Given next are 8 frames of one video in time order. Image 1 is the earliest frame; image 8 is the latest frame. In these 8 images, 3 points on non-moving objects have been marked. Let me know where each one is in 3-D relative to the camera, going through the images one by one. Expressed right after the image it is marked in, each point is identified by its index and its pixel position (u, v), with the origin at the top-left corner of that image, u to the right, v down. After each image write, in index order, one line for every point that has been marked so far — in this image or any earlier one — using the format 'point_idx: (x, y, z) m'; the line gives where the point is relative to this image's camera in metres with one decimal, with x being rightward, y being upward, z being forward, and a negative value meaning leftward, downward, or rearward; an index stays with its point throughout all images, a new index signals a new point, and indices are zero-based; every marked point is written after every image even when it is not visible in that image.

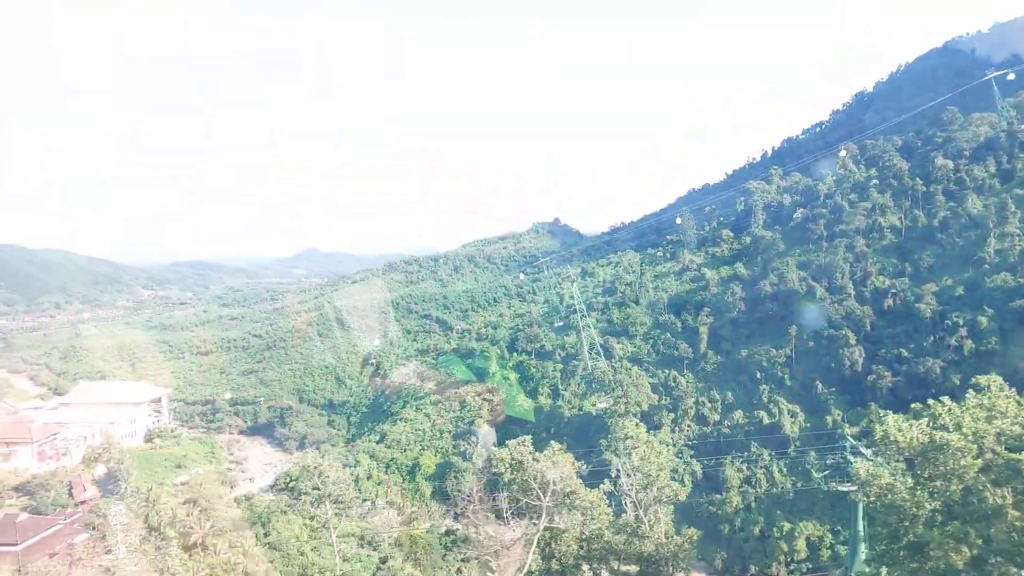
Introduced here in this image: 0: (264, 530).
0: (-7.3, -7.0, +19.7) m
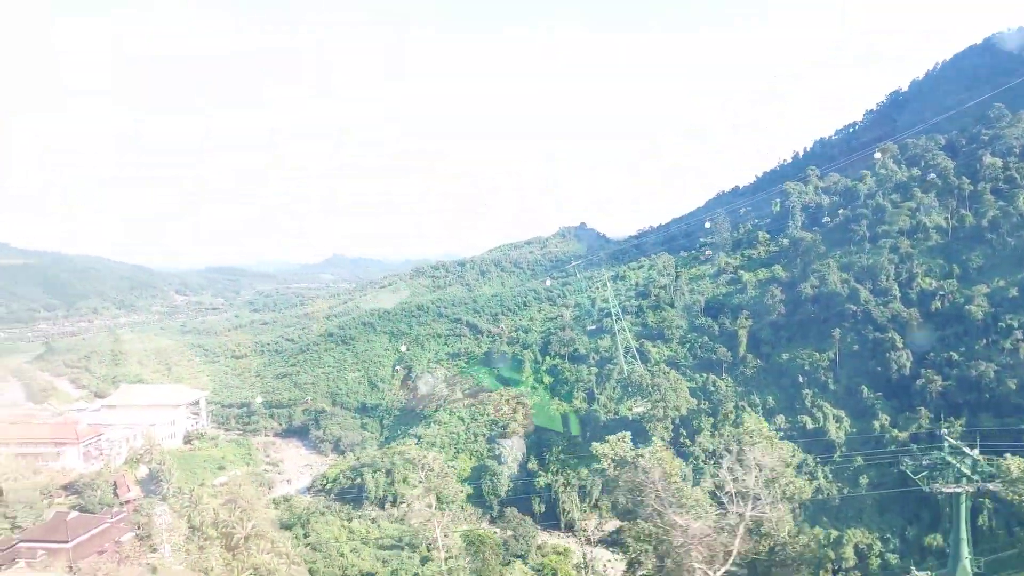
0: (-6.1, -7.1, +19.8) m
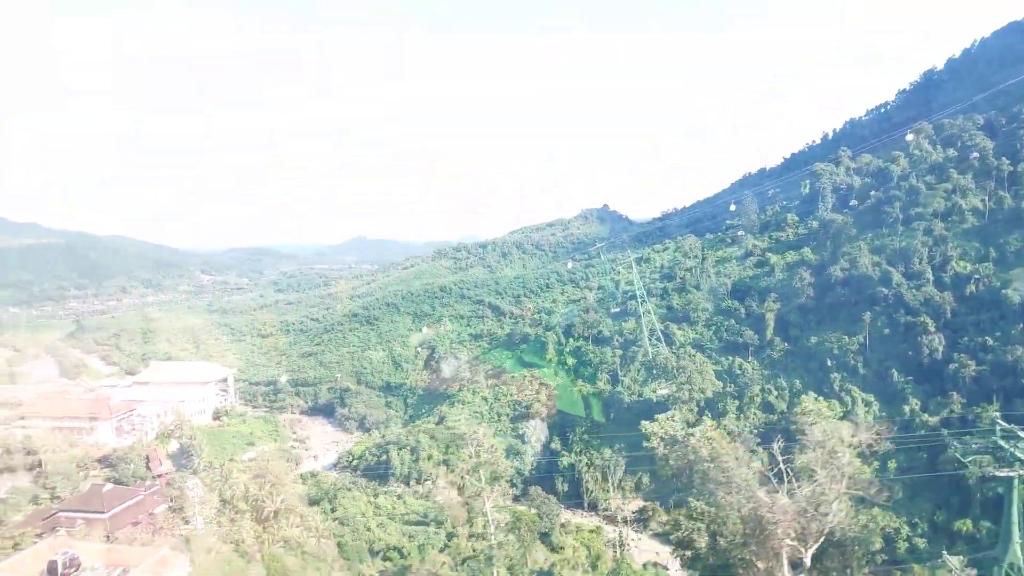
0: (-5.4, -6.5, +20.2) m
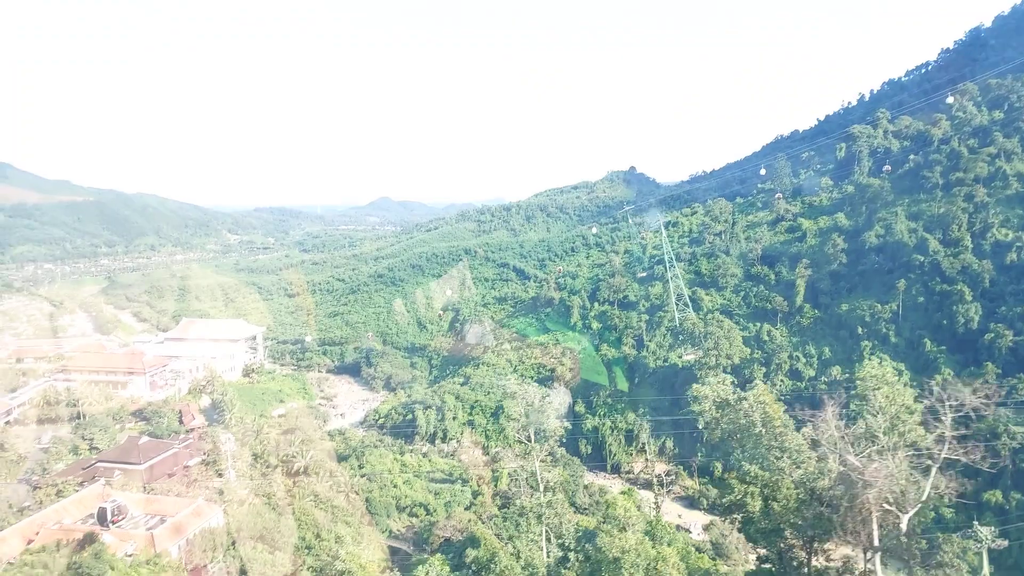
0: (-4.7, -5.3, +20.6) m
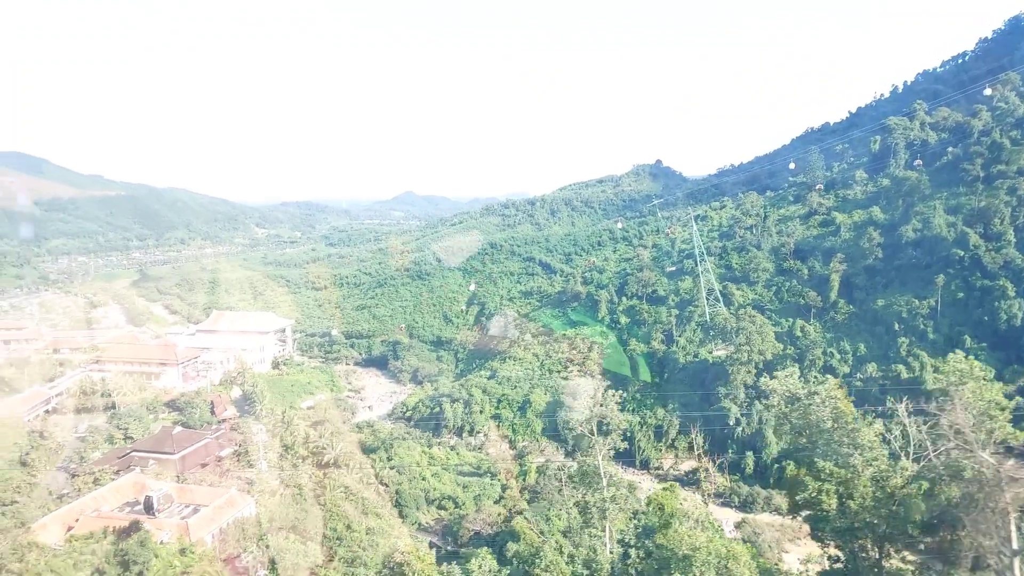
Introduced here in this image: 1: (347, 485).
0: (-3.8, -5.1, +20.7) m
1: (-4.3, -5.1, +17.4) m
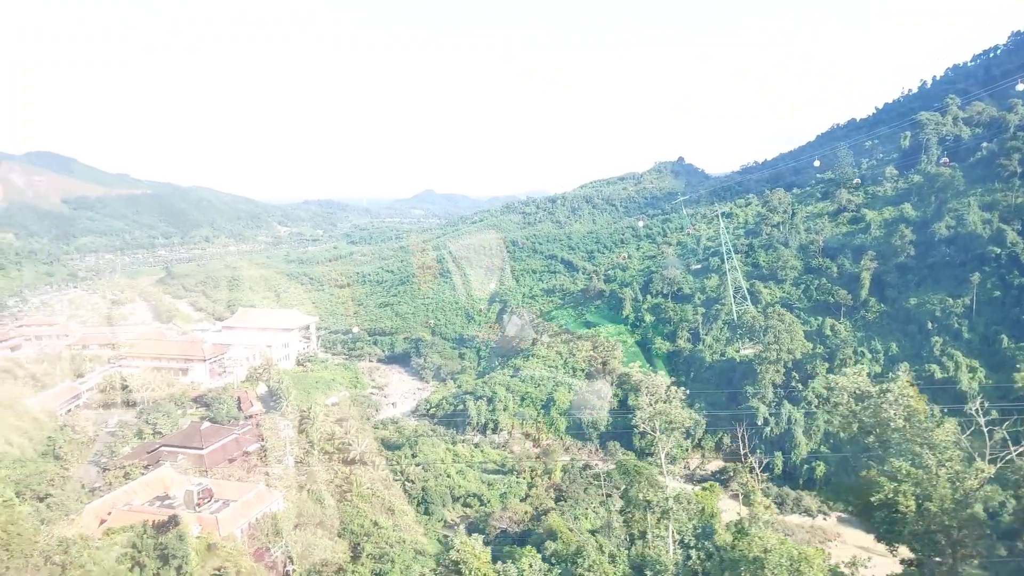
0: (-3.1, -5.0, +20.7) m
1: (-3.6, -5.0, +17.4) m
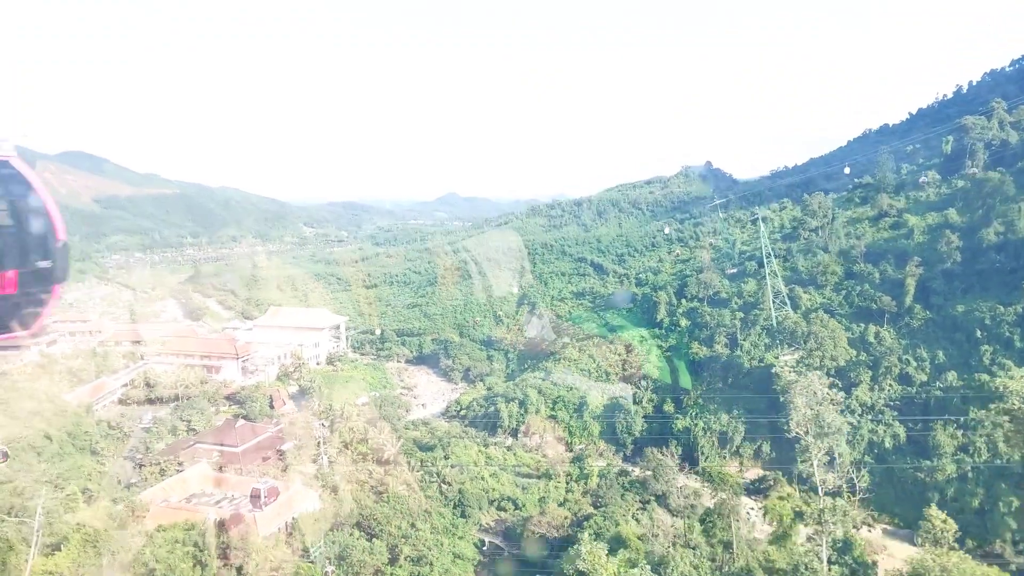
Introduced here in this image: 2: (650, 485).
0: (-2.0, -5.0, +20.5) m
1: (-2.6, -5.0, +17.2) m
2: (+3.7, -5.3, +18.1) m
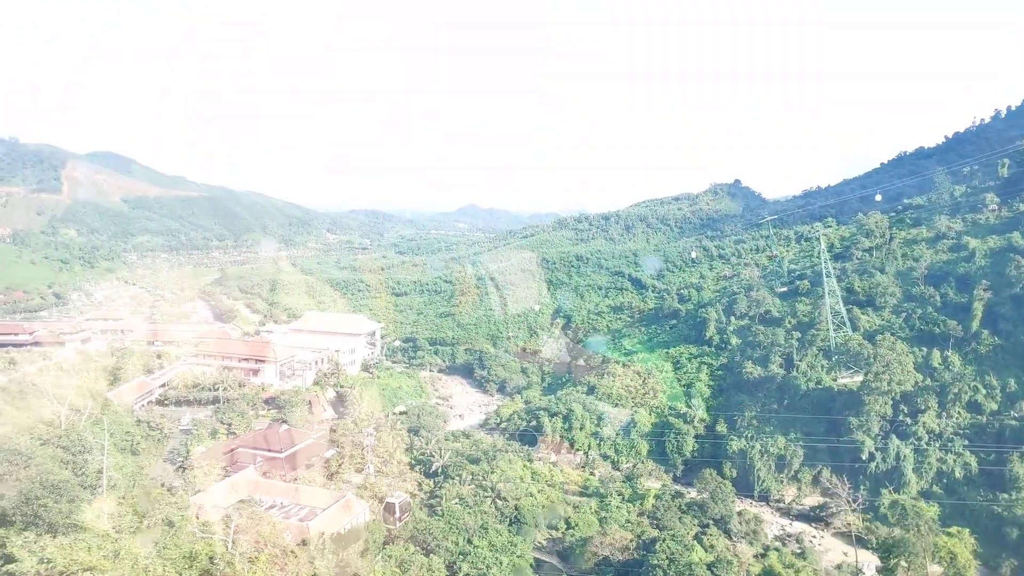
0: (-0.6, -5.3, +19.9) m
1: (-1.2, -5.2, +16.7) m
2: (+5.1, -5.7, +17.4) m
